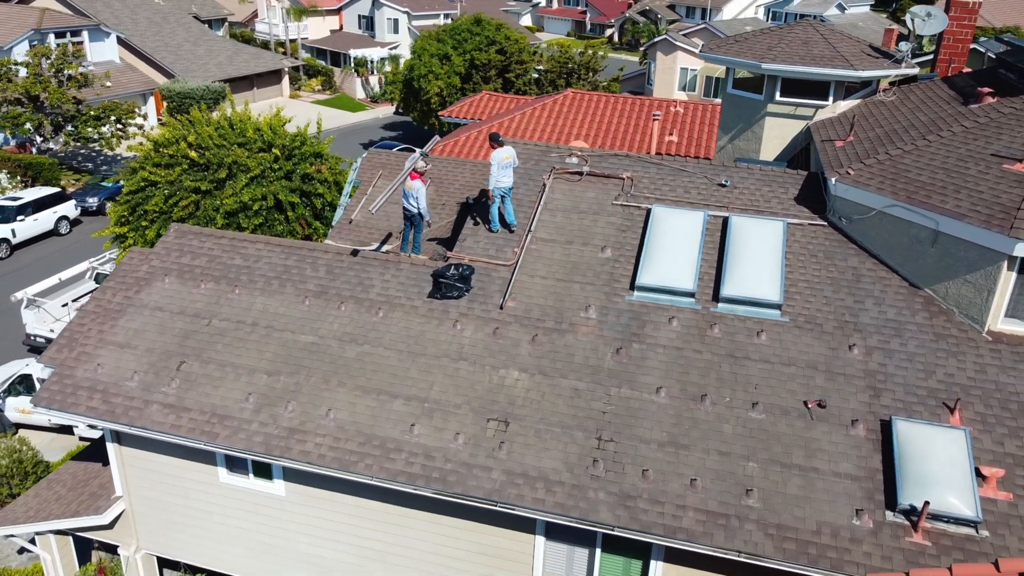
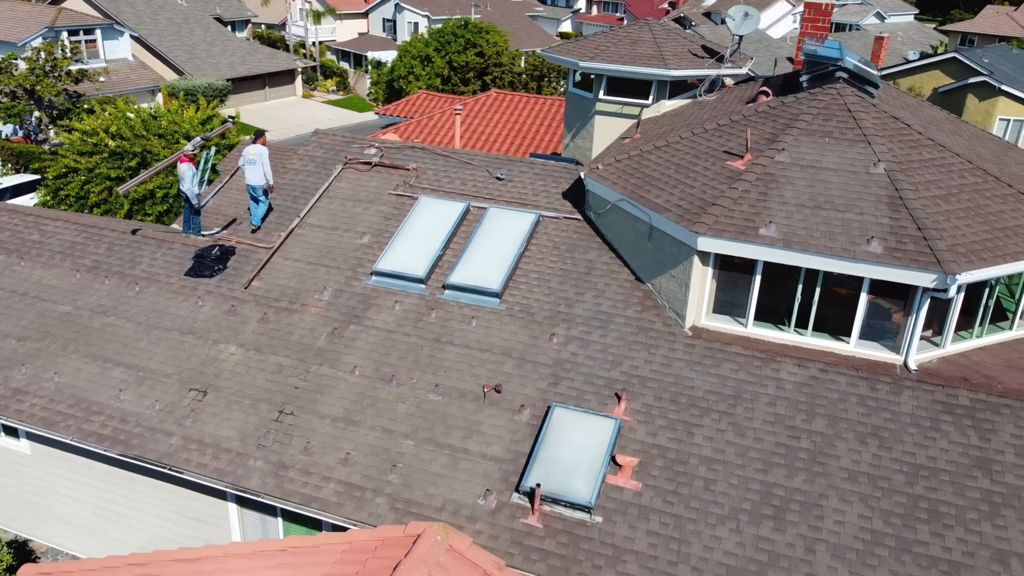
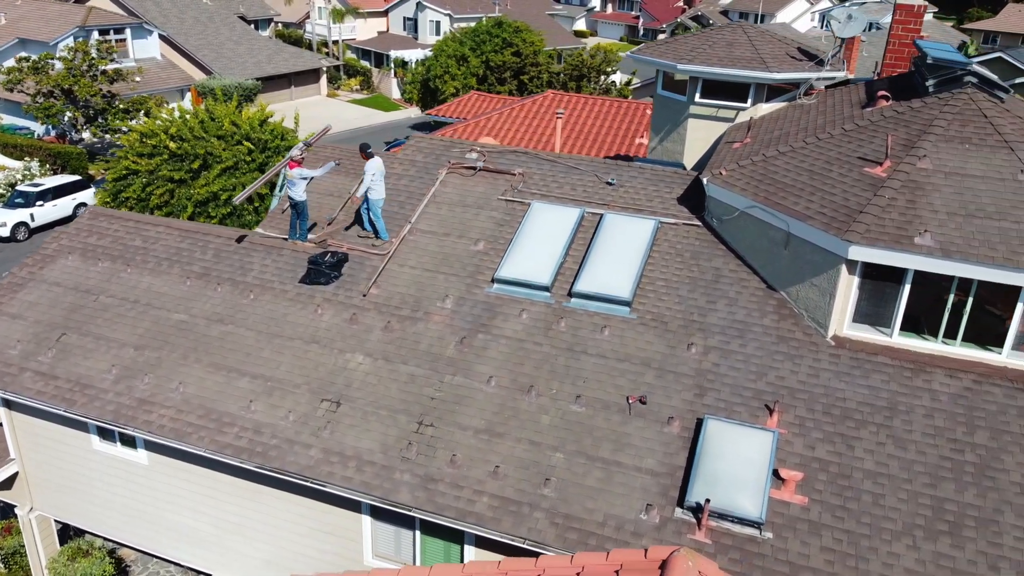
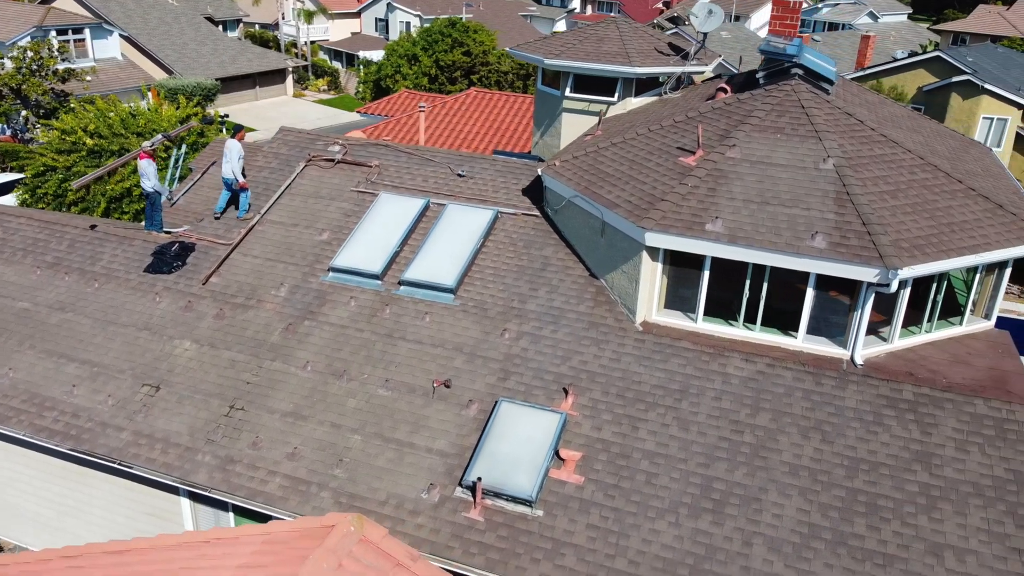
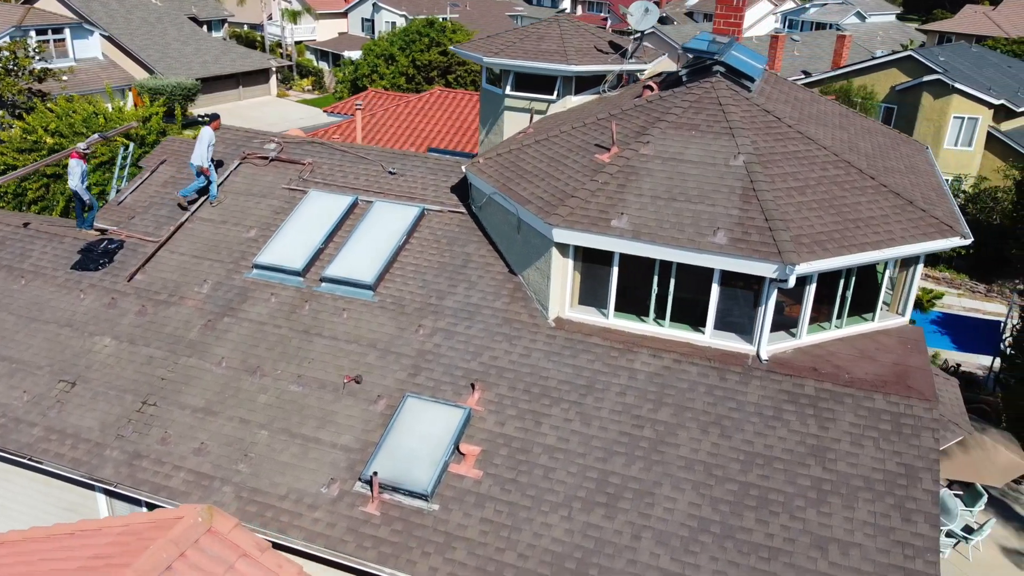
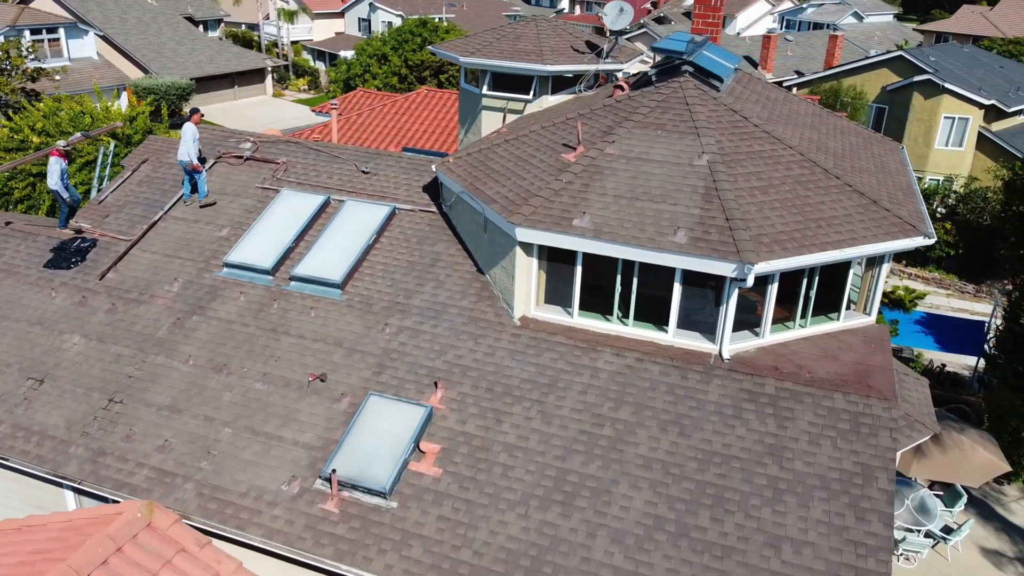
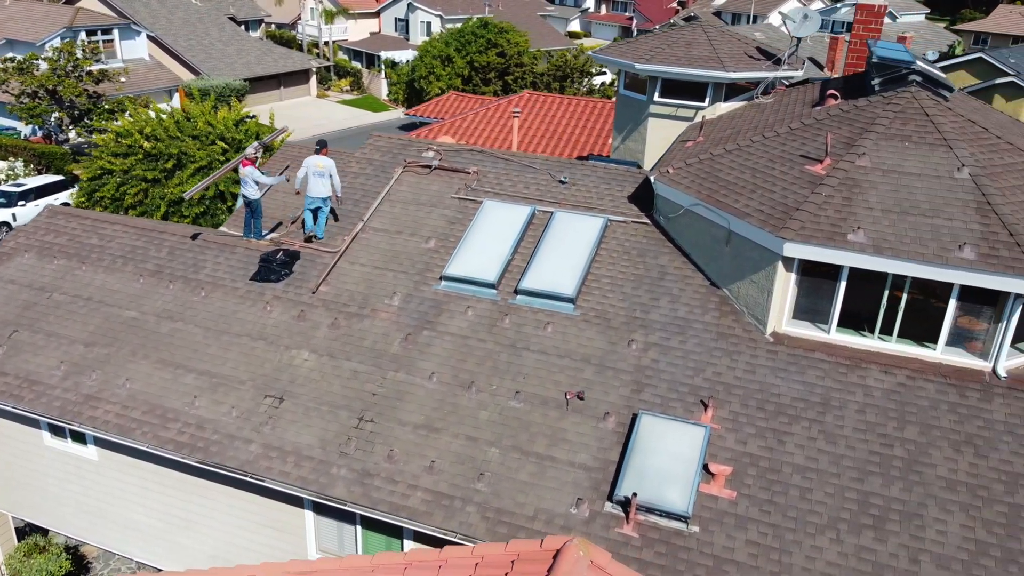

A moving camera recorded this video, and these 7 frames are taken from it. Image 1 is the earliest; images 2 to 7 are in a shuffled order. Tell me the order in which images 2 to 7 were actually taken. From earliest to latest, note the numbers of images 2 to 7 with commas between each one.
3, 7, 2, 4, 5, 6
